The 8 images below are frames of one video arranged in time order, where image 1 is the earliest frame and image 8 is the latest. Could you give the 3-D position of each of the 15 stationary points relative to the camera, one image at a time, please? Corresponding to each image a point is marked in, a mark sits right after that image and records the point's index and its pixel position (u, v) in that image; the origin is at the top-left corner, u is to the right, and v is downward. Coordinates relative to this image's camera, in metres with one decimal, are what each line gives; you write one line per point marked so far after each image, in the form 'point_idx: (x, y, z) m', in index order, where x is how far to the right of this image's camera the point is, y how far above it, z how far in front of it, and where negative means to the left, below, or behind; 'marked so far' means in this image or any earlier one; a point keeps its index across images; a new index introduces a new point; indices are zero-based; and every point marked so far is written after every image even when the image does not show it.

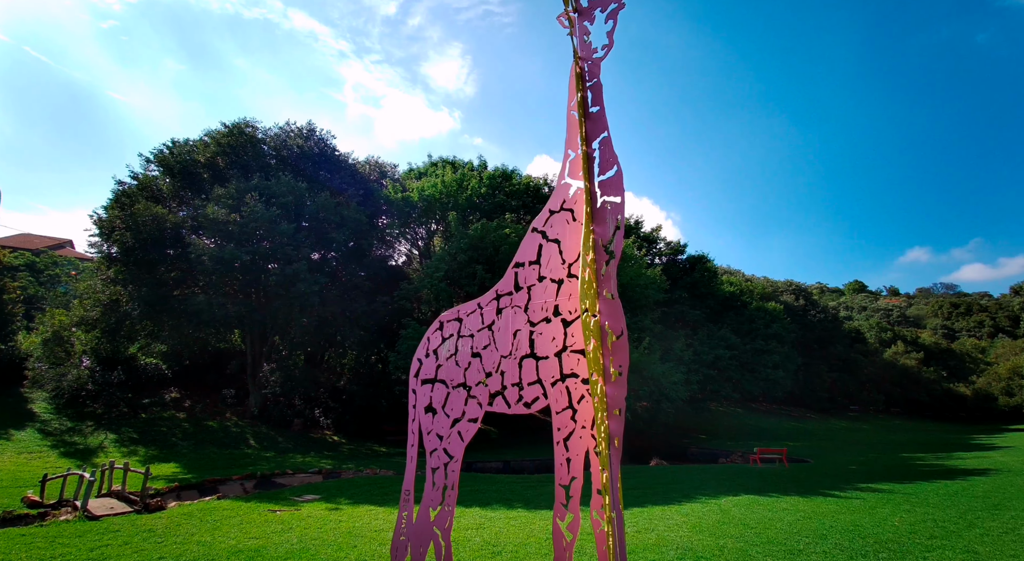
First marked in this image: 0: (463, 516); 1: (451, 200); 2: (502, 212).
0: (-0.7, -3.7, +9.0) m
1: (-1.4, +2.6, +16.5) m
2: (+0.1, +2.2, +16.9) m
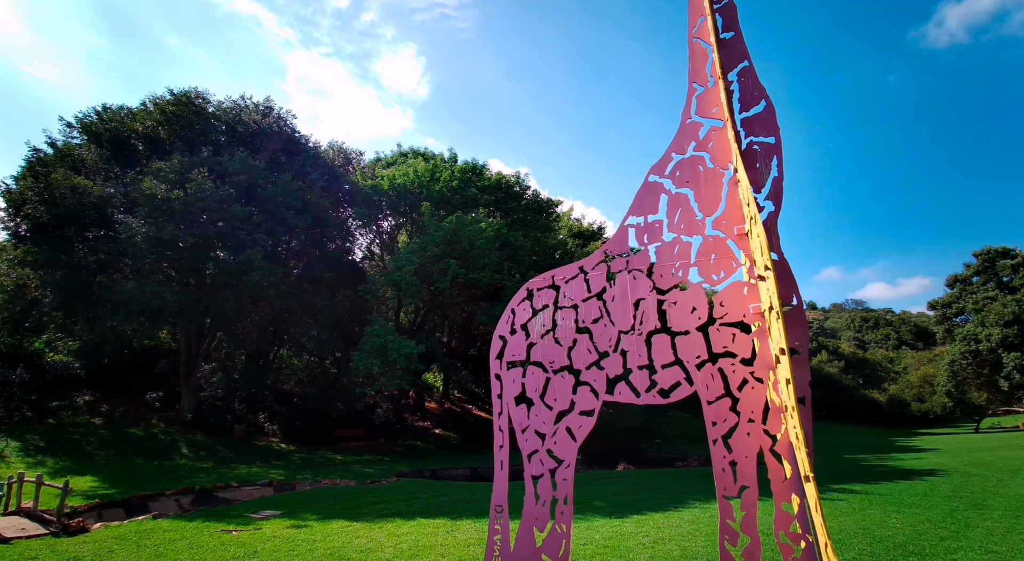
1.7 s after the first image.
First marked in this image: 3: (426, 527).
0: (-0.8, -3.5, +8.1) m
1: (-2.3, +2.7, +15.5) m
2: (-0.9, +2.2, +16.2) m
3: (-1.2, -3.6, +8.4) m
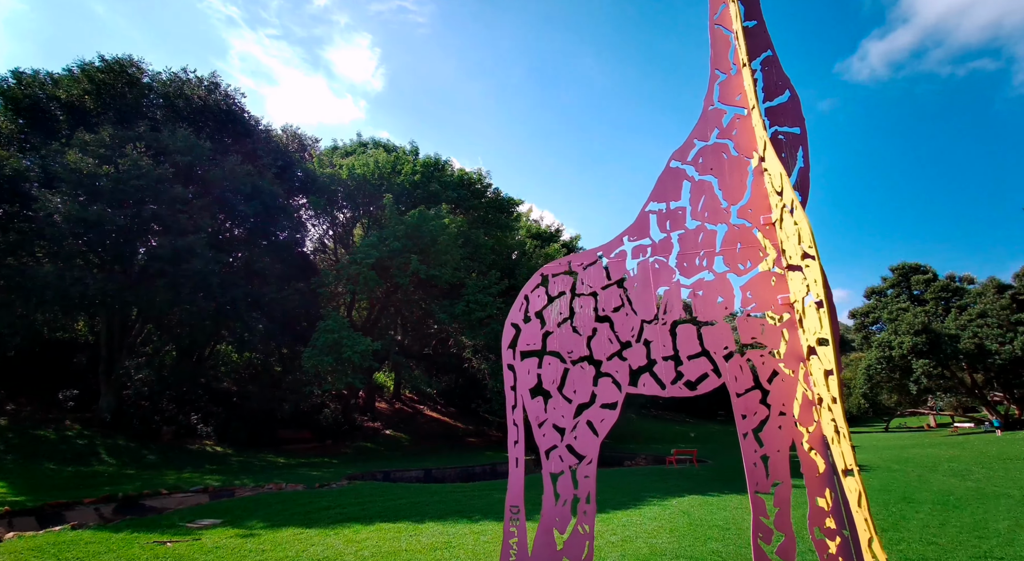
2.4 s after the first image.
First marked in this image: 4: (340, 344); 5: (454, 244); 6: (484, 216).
0: (-1.3, -3.4, +7.8) m
1: (-3.4, +2.7, +15.1) m
2: (-2.0, +2.3, +15.9) m
3: (-1.8, -3.5, +8.1) m
4: (-4.2, -1.4, +13.7) m
5: (-1.5, +1.0, +15.0) m
6: (-0.6, +2.0, +17.0) m
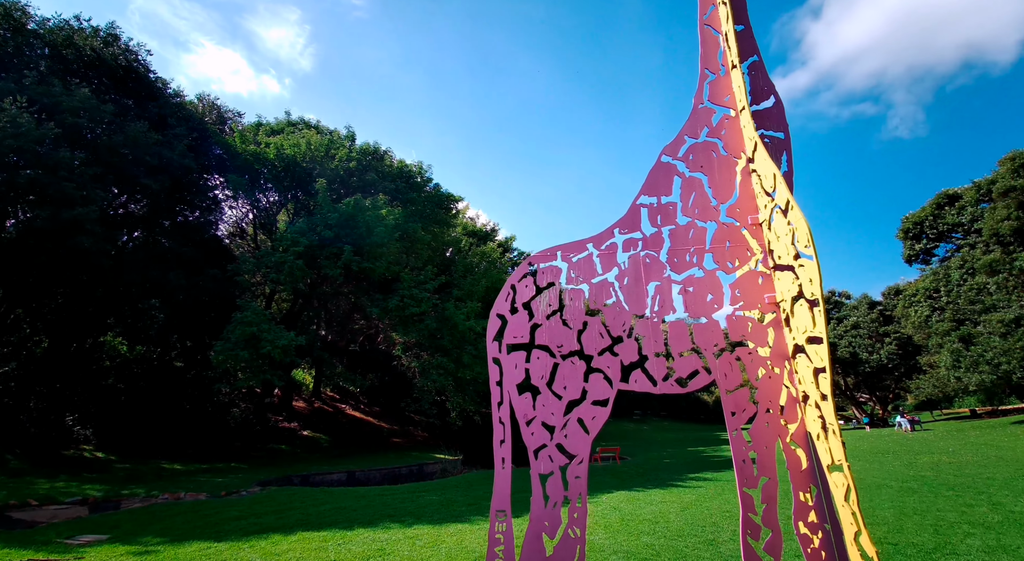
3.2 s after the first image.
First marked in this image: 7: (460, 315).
0: (-2.1, -3.3, +7.5) m
1: (-5.0, +2.9, +14.4) m
2: (-3.8, +2.4, +15.4) m
3: (-2.6, -3.4, +7.7) m
4: (-5.7, -1.2, +13.0) m
5: (-3.1, +1.1, +14.6) m
6: (-2.5, +2.1, +16.6) m
7: (-1.5, -0.8, +15.4) m
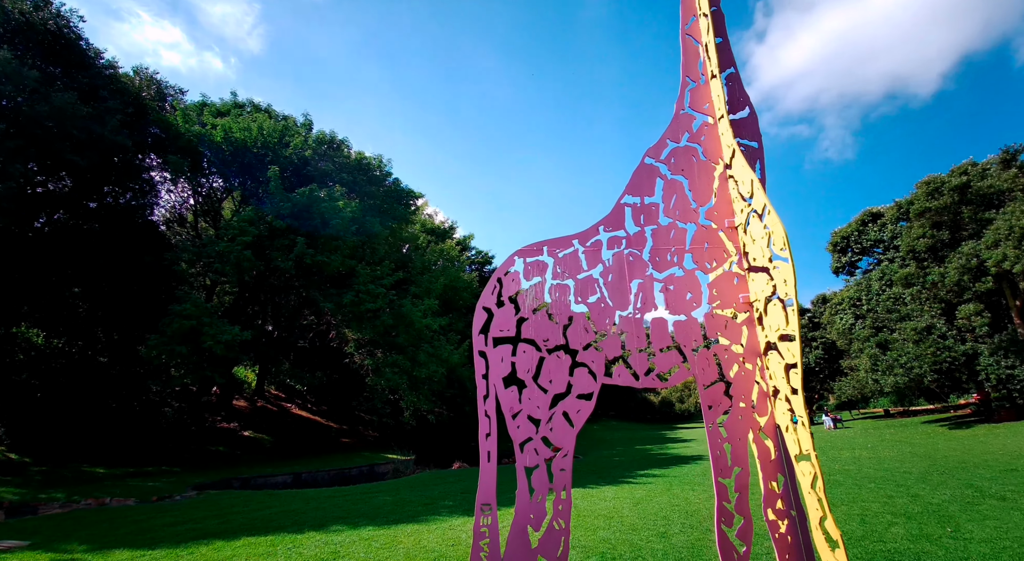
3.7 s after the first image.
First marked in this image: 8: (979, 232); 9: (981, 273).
0: (-2.6, -3.3, +7.3) m
1: (-5.9, +3.0, +14.0) m
2: (-4.8, +2.5, +15.1) m
3: (-3.2, -3.3, +7.5) m
4: (-6.6, -1.1, +12.5) m
5: (-4.1, +1.2, +14.4) m
6: (-3.6, +2.1, +16.4) m
7: (-2.6, -0.7, +15.3) m
8: (+13.8, +1.4, +17.6) m
9: (+13.4, +0.2, +17.1) m
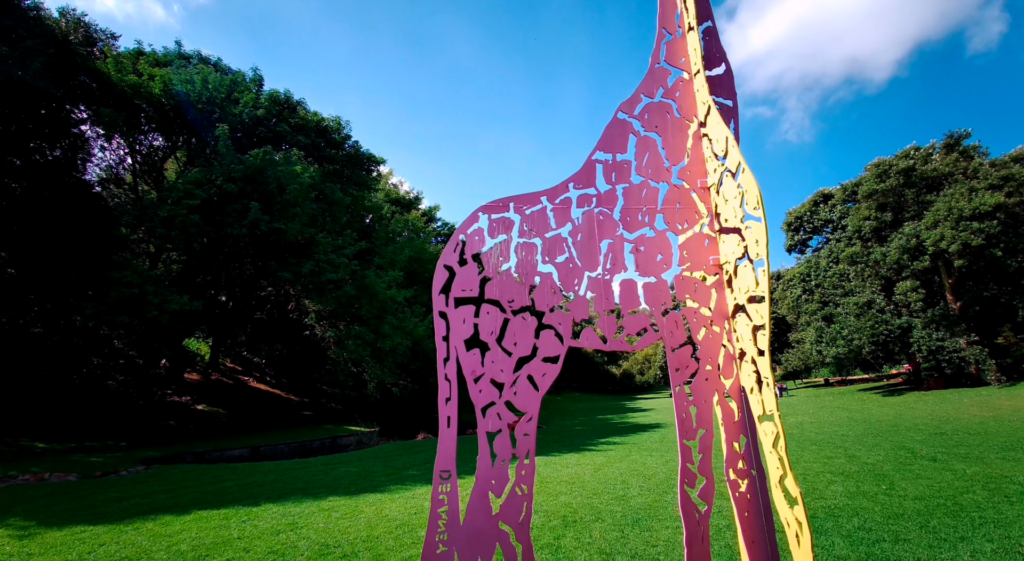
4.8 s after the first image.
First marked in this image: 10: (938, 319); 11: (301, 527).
0: (-3.1, -2.9, +7.2) m
1: (-6.7, +3.8, +13.3) m
2: (-5.7, +3.3, +14.5) m
3: (-3.6, -2.9, +7.3) m
4: (-7.4, -0.4, +12.0) m
5: (-5.0, +1.9, +13.9) m
6: (-4.6, +2.9, +15.9) m
7: (-3.5, 0.0, +15.0) m
8: (+12.7, +2.1, +18.1) m
9: (+12.4, +0.9, +17.7) m
10: (+12.7, -1.1, +17.3) m
11: (-2.5, -2.8, +6.8) m
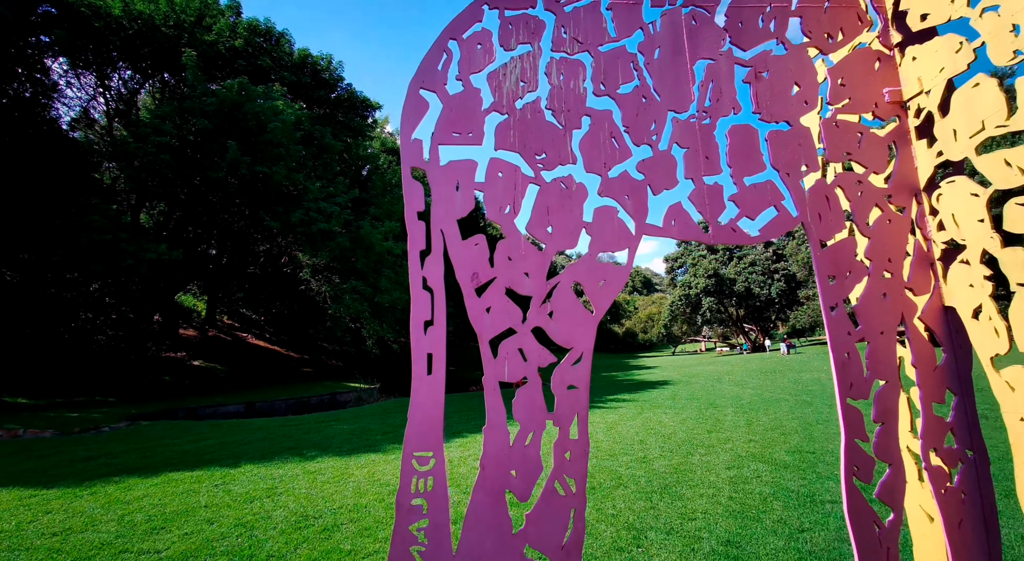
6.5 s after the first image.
0: (-3.0, -2.1, +6.3) m
1: (-6.6, +4.9, +12.0) m
2: (-5.5, +4.5, +13.2) m
3: (-3.5, -2.2, +6.4) m
4: (-7.2, +0.6, +10.9) m
5: (-4.8, +3.1, +12.7) m
6: (-4.4, +4.3, +14.6) m
7: (-3.3, +1.3, +13.9) m
8: (+12.9, +3.6, +16.8) m
9: (+12.6, +2.3, +16.4) m
10: (+12.9, +0.3, +16.2) m
11: (-2.4, -2.2, +5.9) m
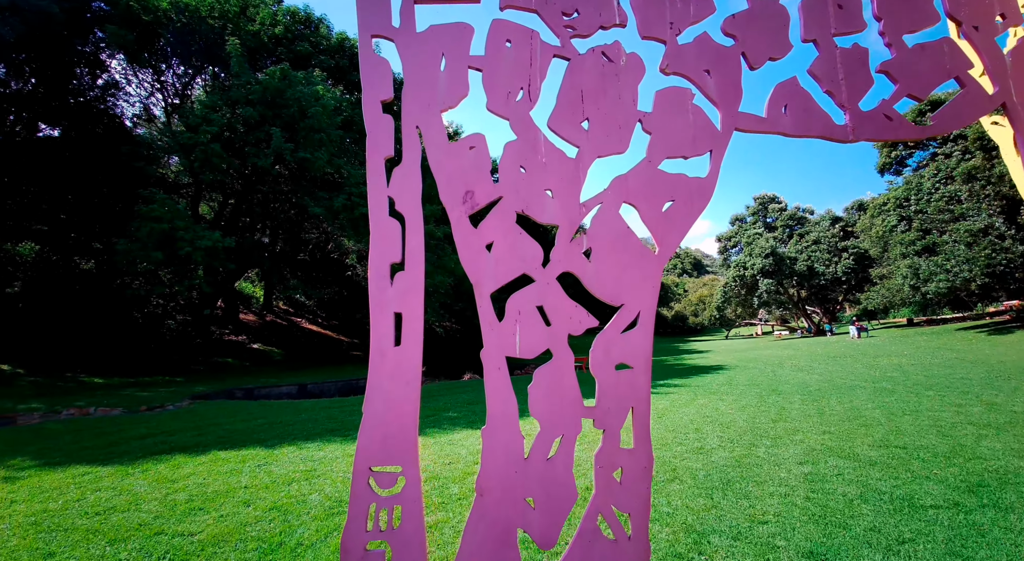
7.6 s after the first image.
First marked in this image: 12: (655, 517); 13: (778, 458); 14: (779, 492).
0: (-2.5, -1.9, +6.1) m
1: (-5.6, +5.2, +11.9) m
2: (-4.5, +4.8, +13.0) m
3: (-3.0, -2.0, +6.3) m
4: (-6.3, +0.9, +11.0) m
5: (-3.8, +3.5, +12.5) m
6: (-3.2, +4.7, +14.4) m
7: (-2.2, +1.7, +13.6) m
8: (+14.2, +4.2, +15.0) m
9: (+13.9, +2.9, +14.7) m
10: (+14.2, +0.9, +14.5) m
11: (-1.9, -1.9, +5.7) m
12: (+1.1, -1.8, +4.5) m
13: (+2.7, -1.8, +6.0) m
14: (+2.2, -1.8, +4.9) m
